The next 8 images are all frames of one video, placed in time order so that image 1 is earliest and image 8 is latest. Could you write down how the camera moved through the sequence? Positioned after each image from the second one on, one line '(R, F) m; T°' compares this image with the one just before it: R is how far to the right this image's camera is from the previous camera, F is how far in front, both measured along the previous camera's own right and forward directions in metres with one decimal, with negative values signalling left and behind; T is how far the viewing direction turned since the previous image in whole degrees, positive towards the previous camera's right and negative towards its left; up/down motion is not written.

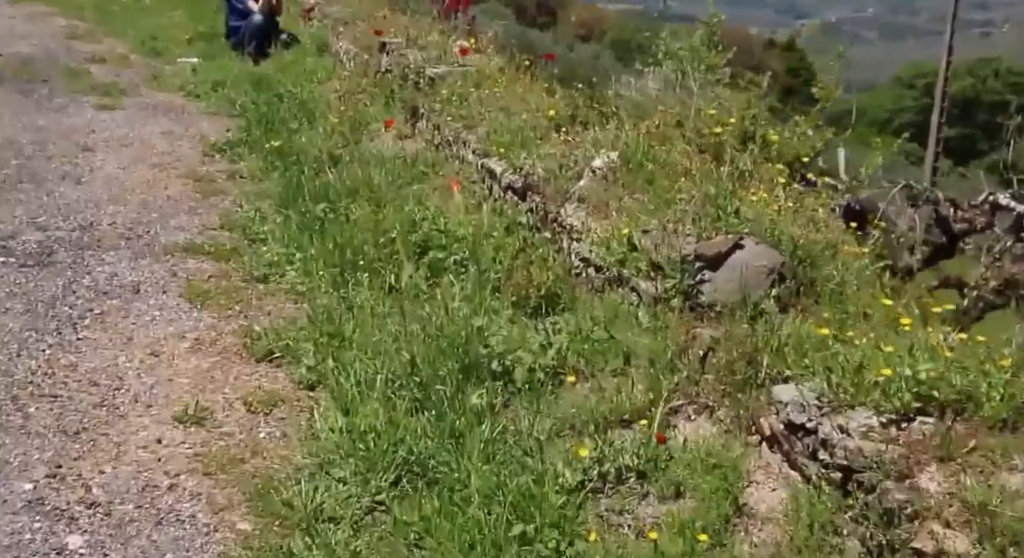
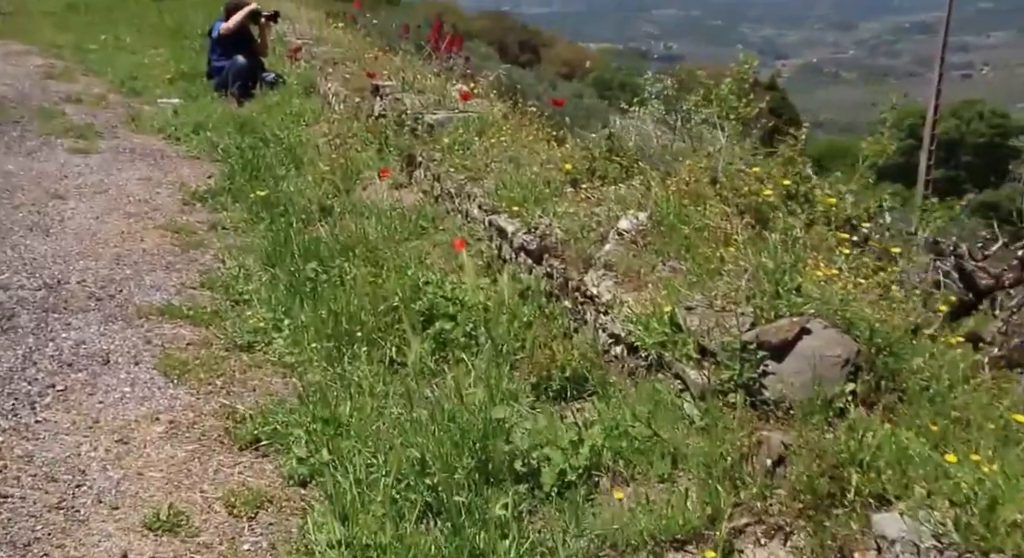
(-0.1, +0.6) m; +1°
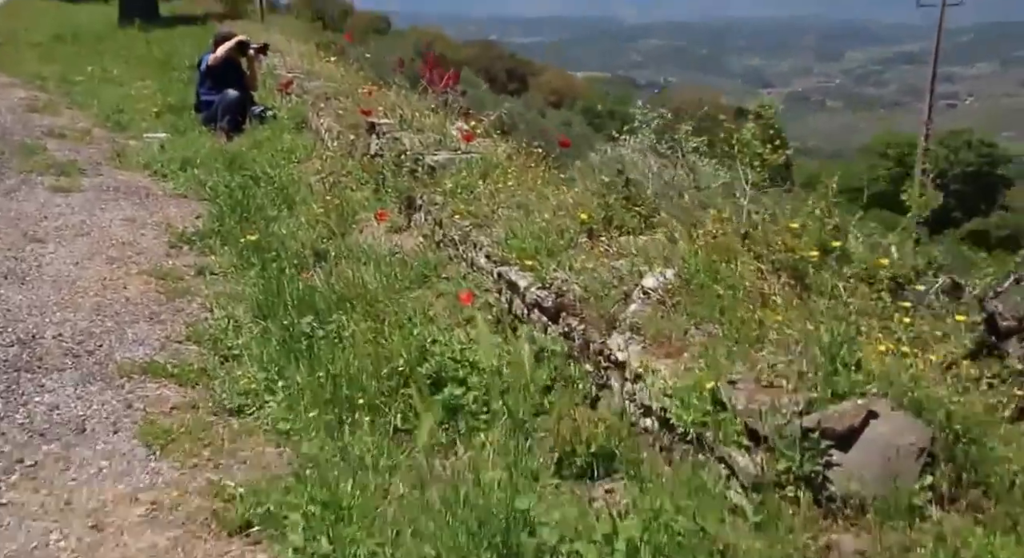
(-0.1, +0.4) m; +1°
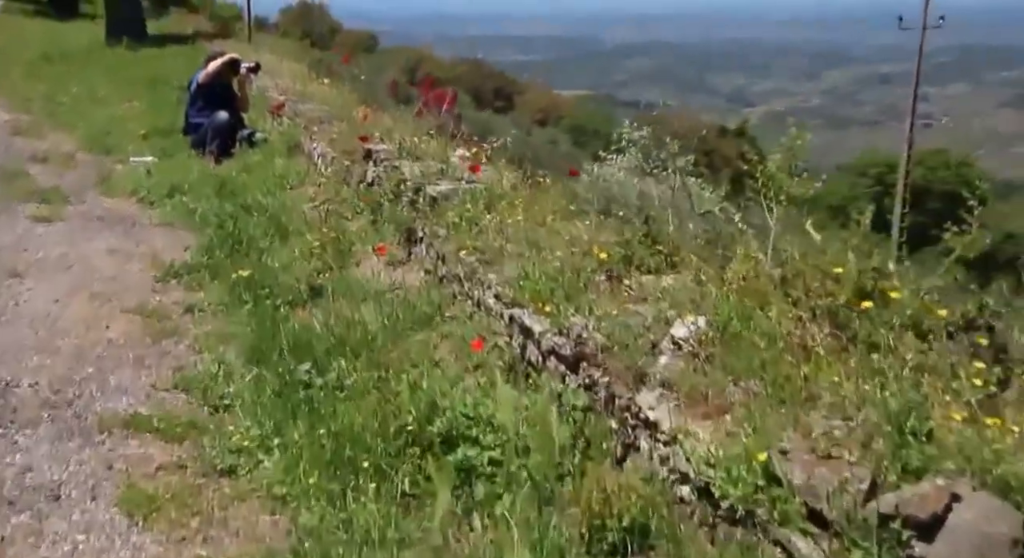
(-0.1, +0.4) m; +1°
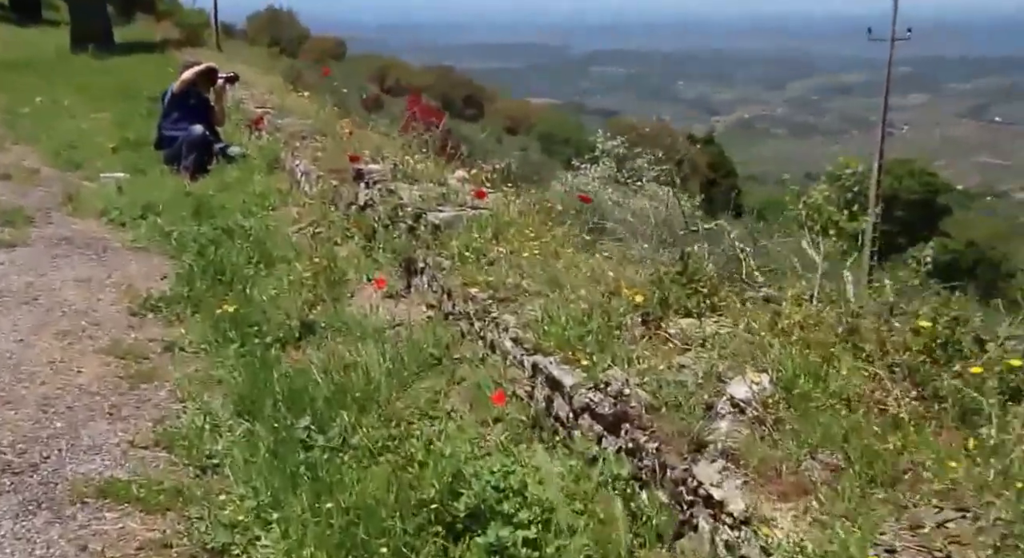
(-0.2, +0.5) m; +1°
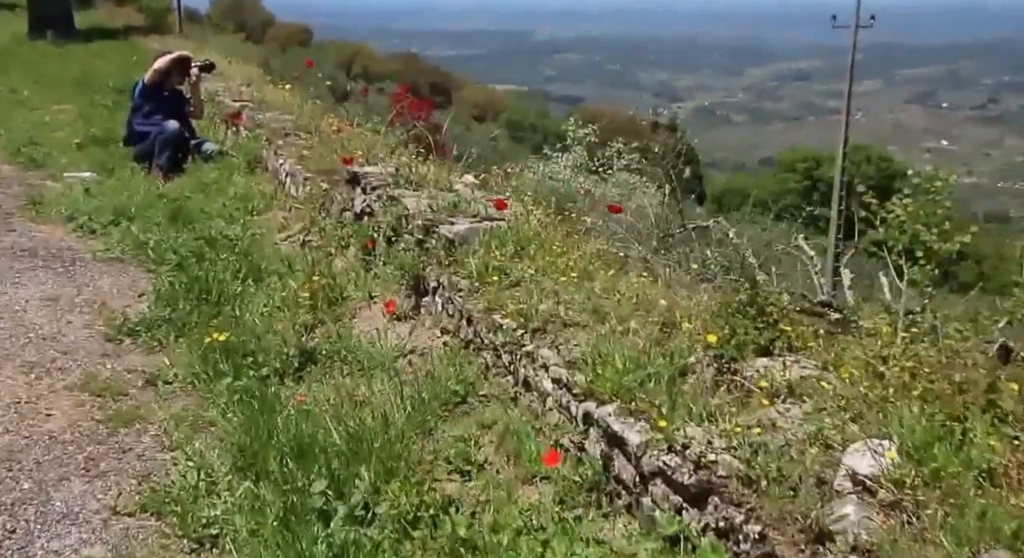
(-0.3, +0.7) m; +1°
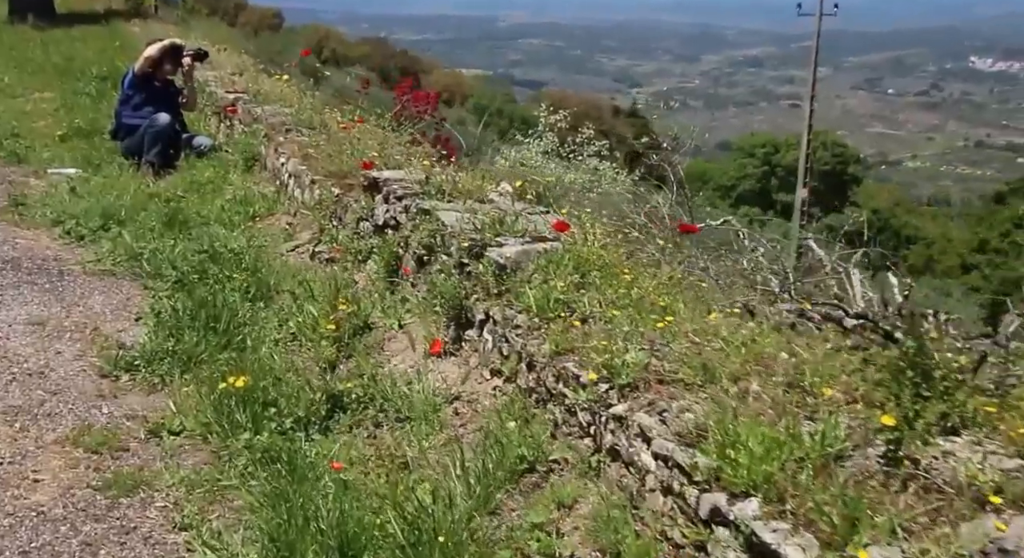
(-0.3, +0.8) m; +1°
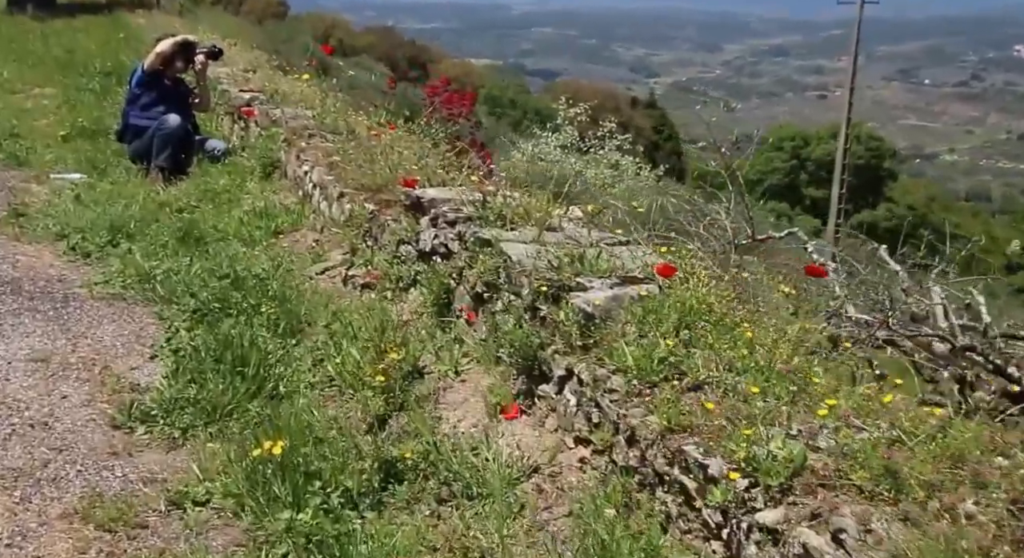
(-0.3, +0.8) m; 0°
